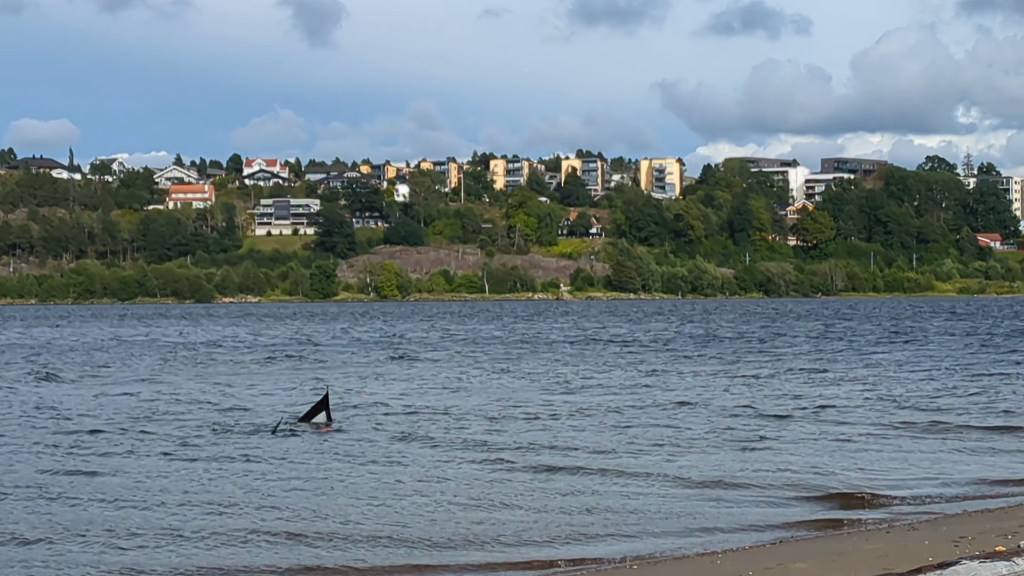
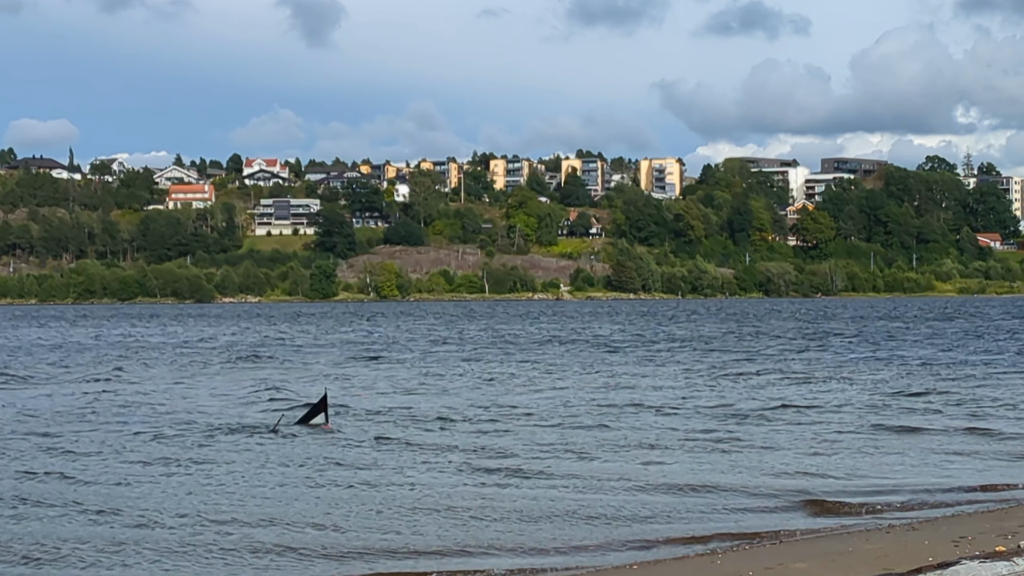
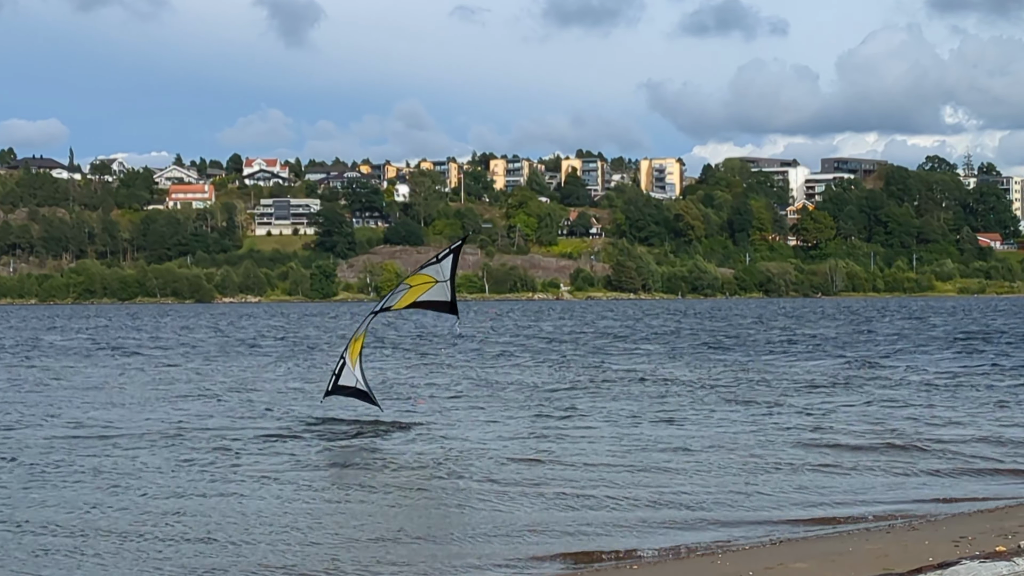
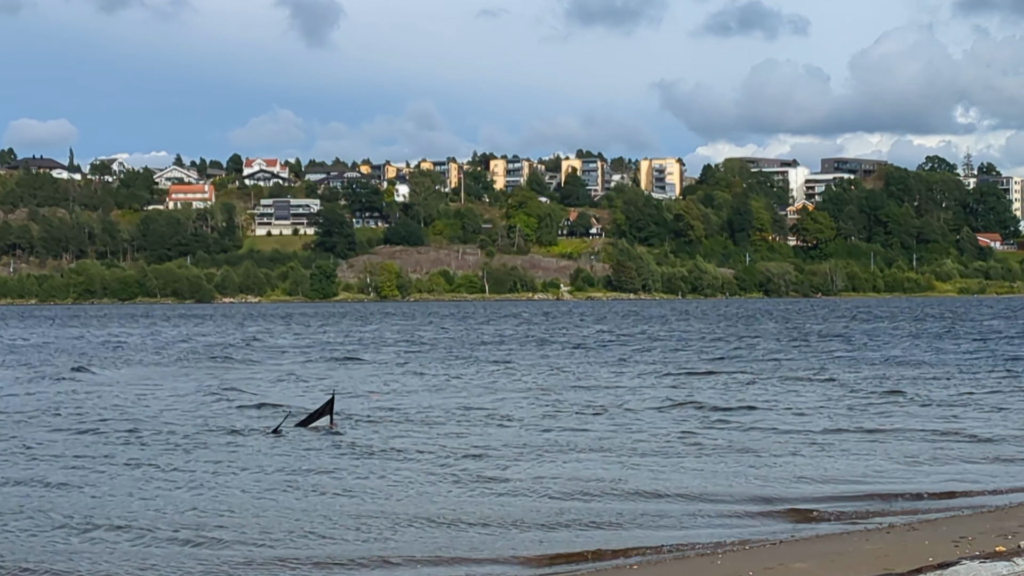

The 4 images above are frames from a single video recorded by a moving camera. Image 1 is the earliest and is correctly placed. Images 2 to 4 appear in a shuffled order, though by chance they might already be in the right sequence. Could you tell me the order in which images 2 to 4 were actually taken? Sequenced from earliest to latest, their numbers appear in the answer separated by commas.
2, 4, 3
